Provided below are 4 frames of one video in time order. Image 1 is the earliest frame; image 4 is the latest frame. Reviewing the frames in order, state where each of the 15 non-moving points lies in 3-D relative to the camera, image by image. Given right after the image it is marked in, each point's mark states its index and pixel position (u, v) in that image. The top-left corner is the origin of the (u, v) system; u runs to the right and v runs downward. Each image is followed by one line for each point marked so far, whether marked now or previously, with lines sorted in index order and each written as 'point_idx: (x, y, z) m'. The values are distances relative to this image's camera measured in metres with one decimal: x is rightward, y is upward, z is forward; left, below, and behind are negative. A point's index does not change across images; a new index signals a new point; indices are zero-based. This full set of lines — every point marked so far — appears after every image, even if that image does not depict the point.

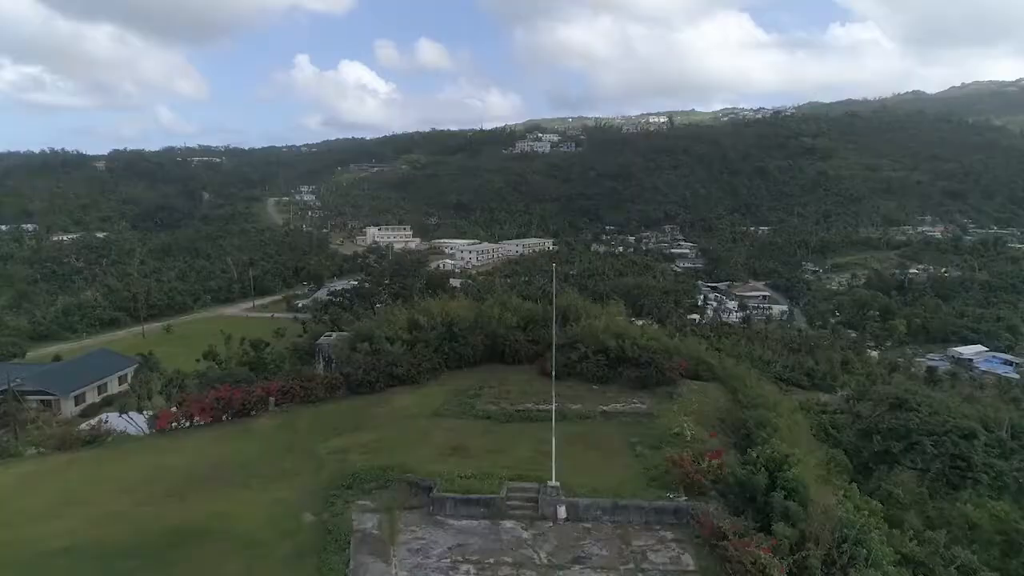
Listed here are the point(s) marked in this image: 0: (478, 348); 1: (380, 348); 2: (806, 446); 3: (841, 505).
0: (-0.5, -0.9, +11.0) m
1: (-2.0, -0.9, +10.7) m
2: (+3.7, -1.9, +8.6) m
3: (+3.0, -2.1, +6.6) m
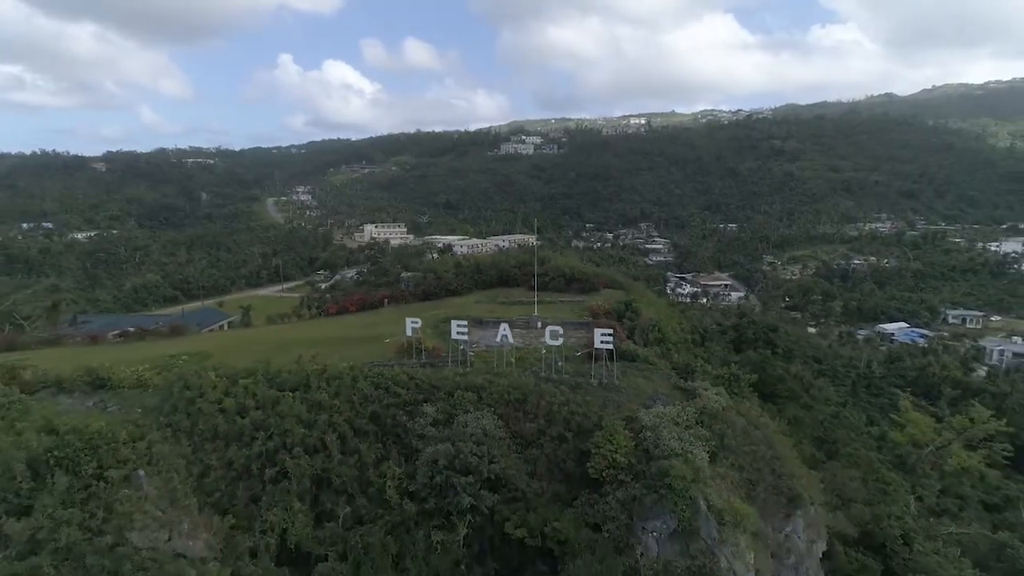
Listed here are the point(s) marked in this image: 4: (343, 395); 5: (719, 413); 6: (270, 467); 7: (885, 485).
0: (-0.5, +0.3, +19.6) m
1: (-2.0, +0.3, +19.2) m
2: (+3.7, -0.6, +17.3) m
3: (+3.2, -0.8, +15.2) m
4: (-2.7, -1.7, +11.1) m
5: (+3.4, -2.0, +11.2) m
6: (-3.5, -2.6, +10.0) m
7: (+8.3, -4.4, +15.4) m
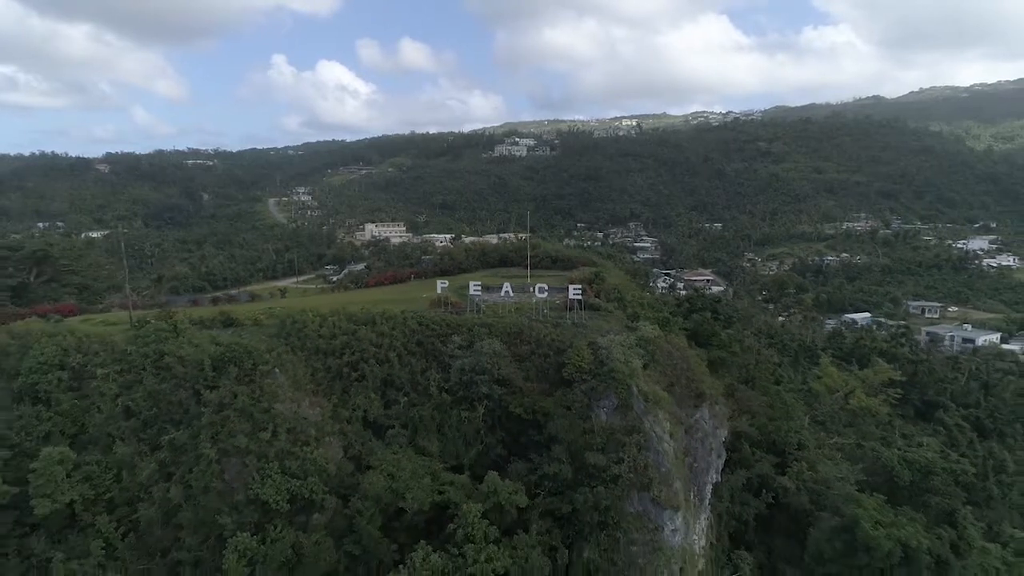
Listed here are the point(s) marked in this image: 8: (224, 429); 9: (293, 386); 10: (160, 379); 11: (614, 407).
0: (-0.6, +1.1, +24.9) m
1: (-2.1, +1.1, +24.5) m
2: (+3.7, +0.1, +22.6) m
3: (+3.1, 0.0, +20.6) m
4: (-2.7, -0.9, +16.4) m
5: (+3.4, -1.3, +16.5) m
6: (-3.5, -1.8, +15.3) m
7: (+8.3, -3.6, +20.8) m
8: (-5.5, -2.7, +13.2) m
9: (-4.6, -2.0, +14.4) m
10: (-7.2, -1.8, +14.2) m
11: (+2.1, -2.5, +14.5) m
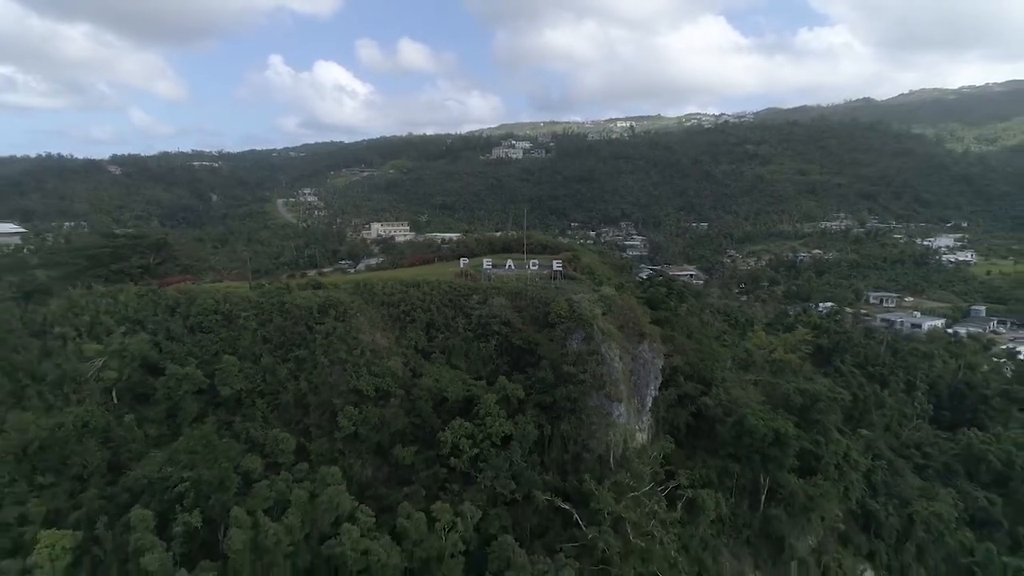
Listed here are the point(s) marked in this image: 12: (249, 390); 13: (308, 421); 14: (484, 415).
0: (-0.6, +2.0, +32.3) m
1: (-2.0, +2.0, +31.9) m
2: (+3.7, +1.0, +30.1) m
3: (+3.2, +0.9, +28.0) m
4: (-2.6, 0.0, +23.8) m
5: (+3.4, -0.4, +23.9) m
6: (-3.4, -1.0, +22.7) m
7: (+8.4, -2.8, +28.2) m
8: (-5.4, -1.8, +20.6) m
9: (-4.5, -1.2, +21.8) m
10: (-7.1, -1.0, +21.5) m
11: (+2.2, -1.6, +21.9) m
12: (-7.6, -2.9, +19.9) m
13: (-5.7, -3.7, +19.4) m
14: (-0.8, -3.6, +19.7) m
